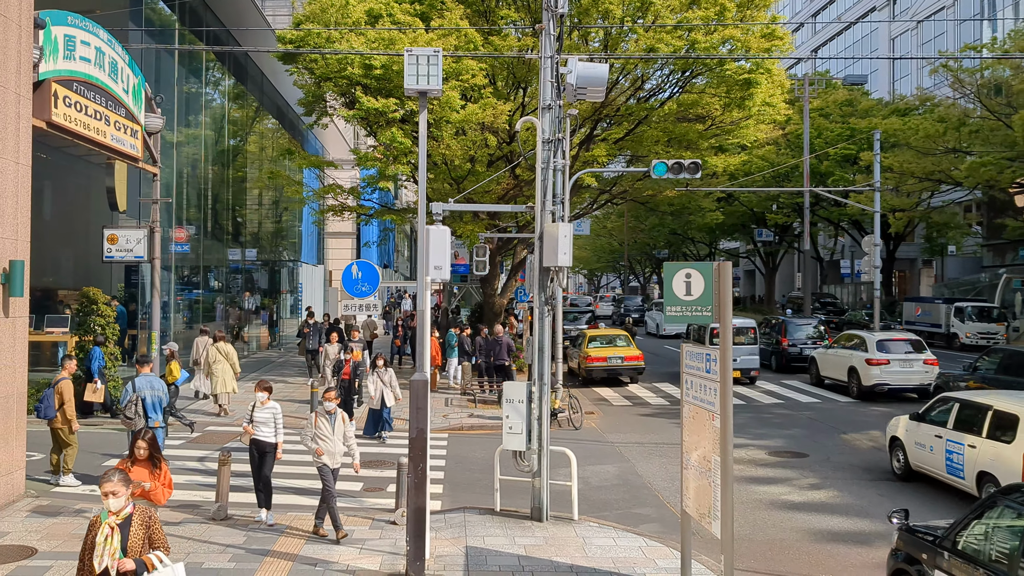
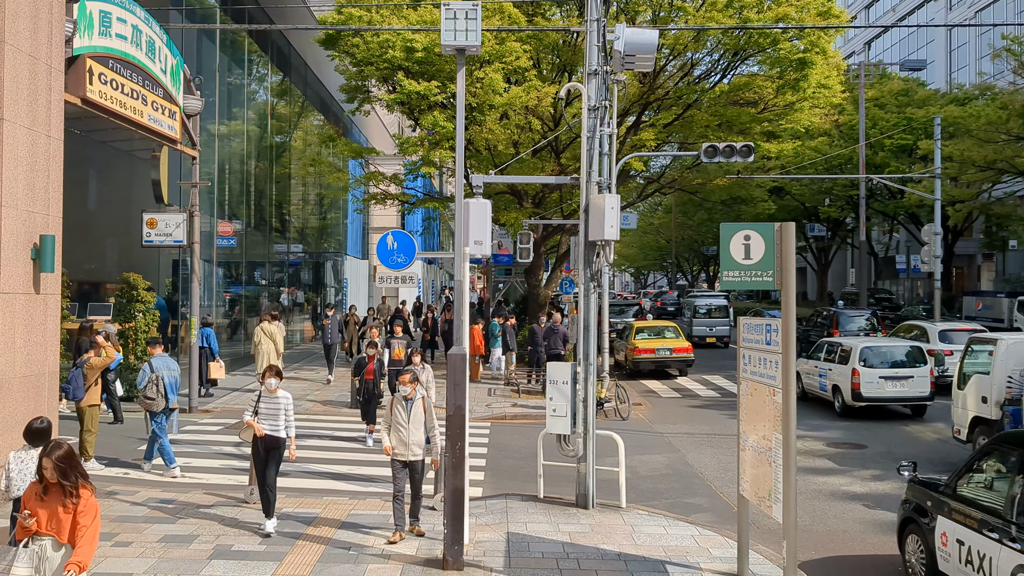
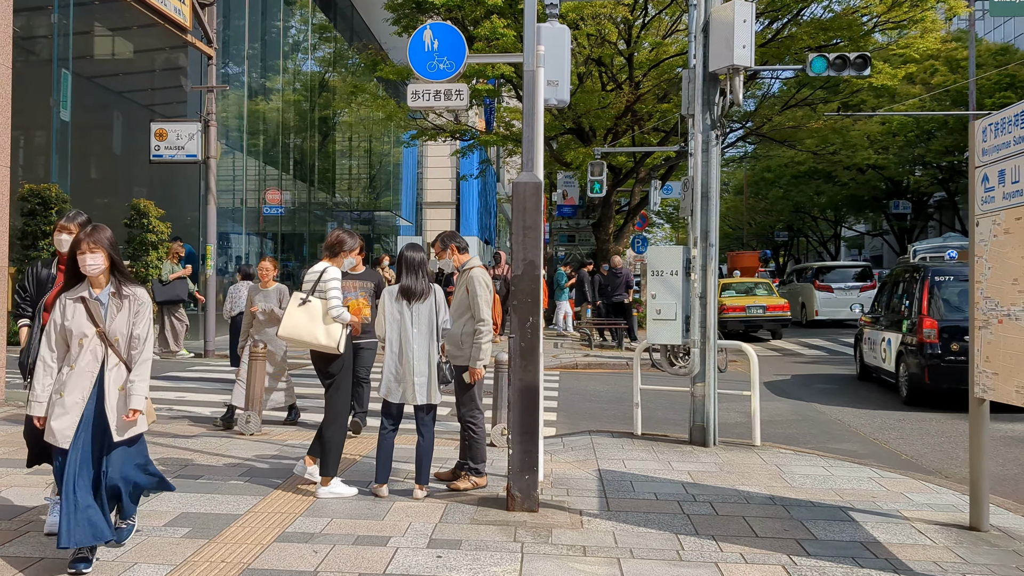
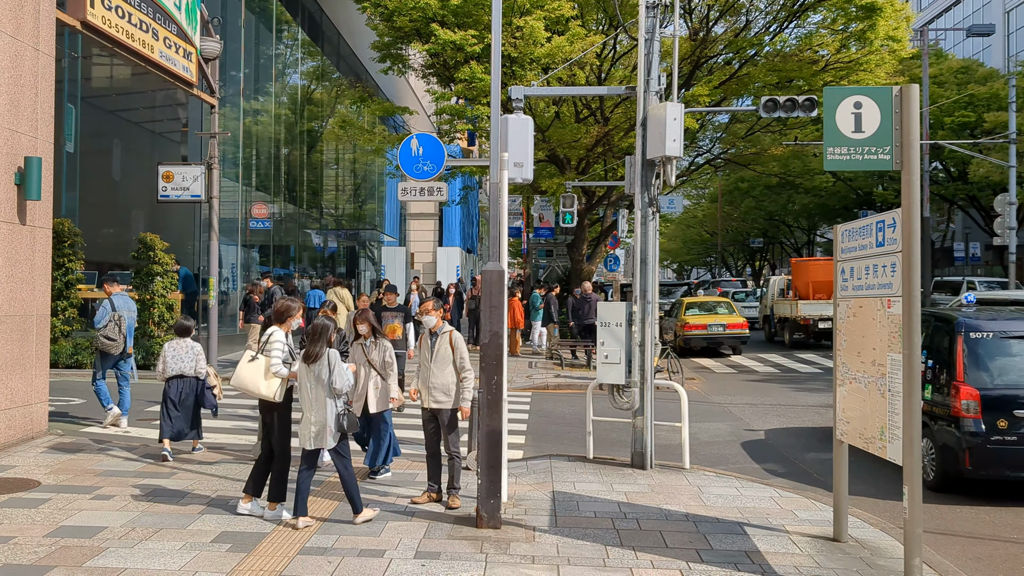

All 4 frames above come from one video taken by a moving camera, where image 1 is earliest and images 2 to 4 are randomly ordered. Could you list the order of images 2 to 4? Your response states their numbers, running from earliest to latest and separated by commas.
2, 4, 3
